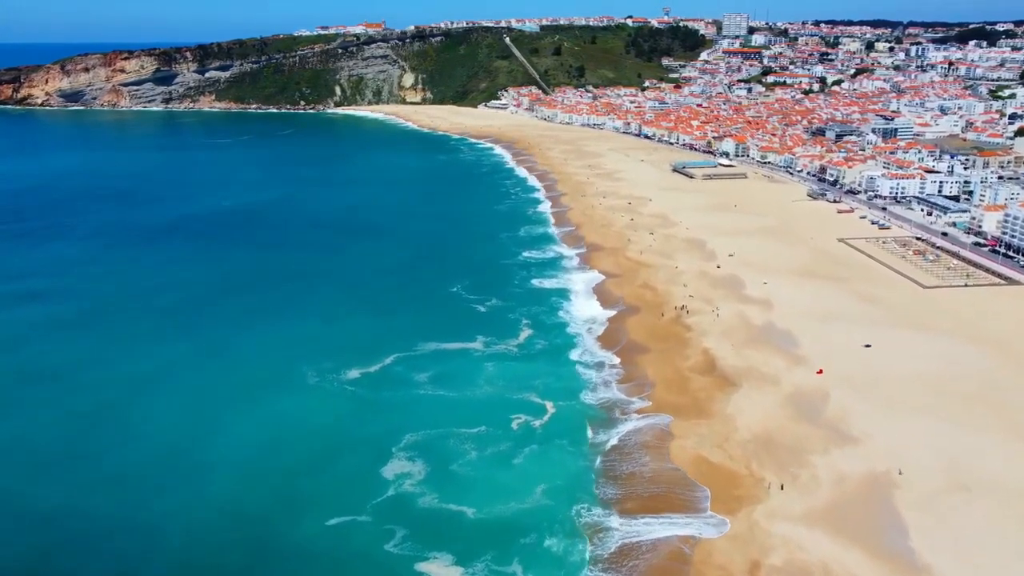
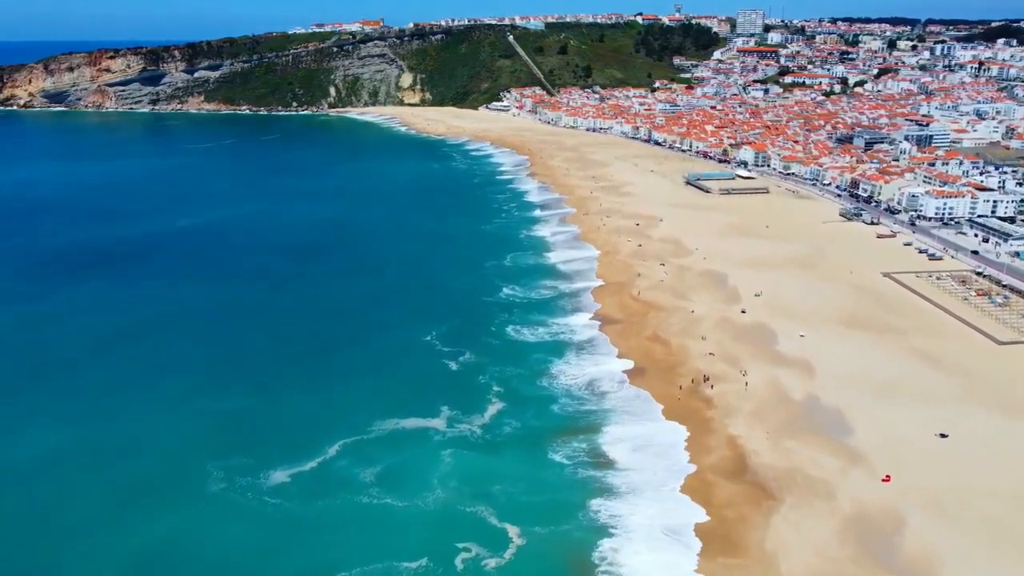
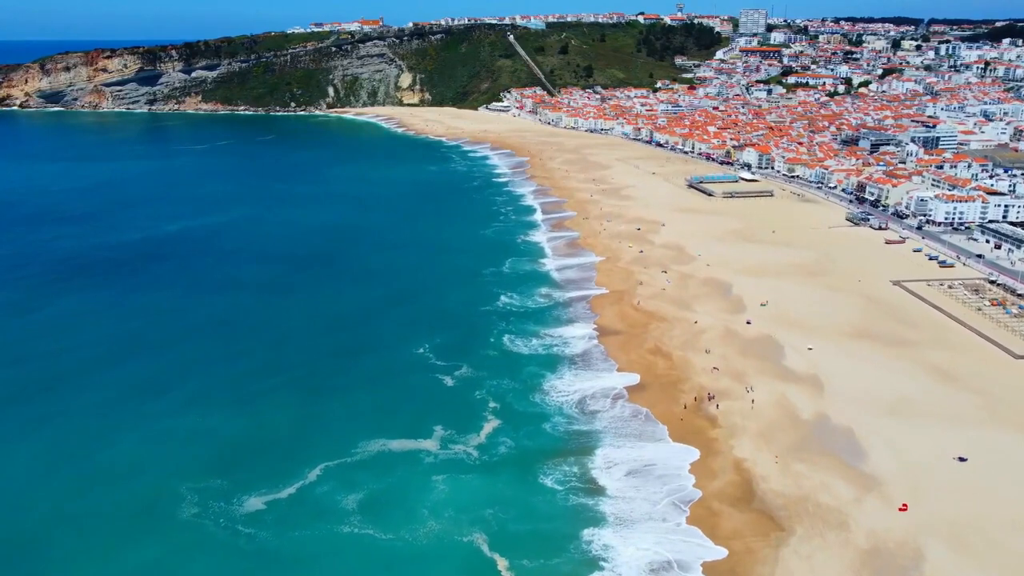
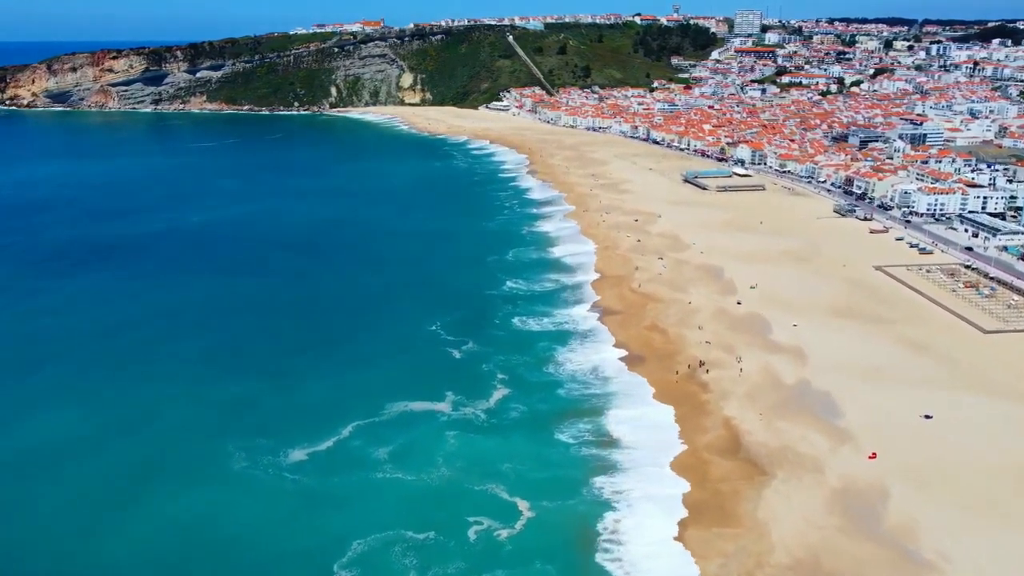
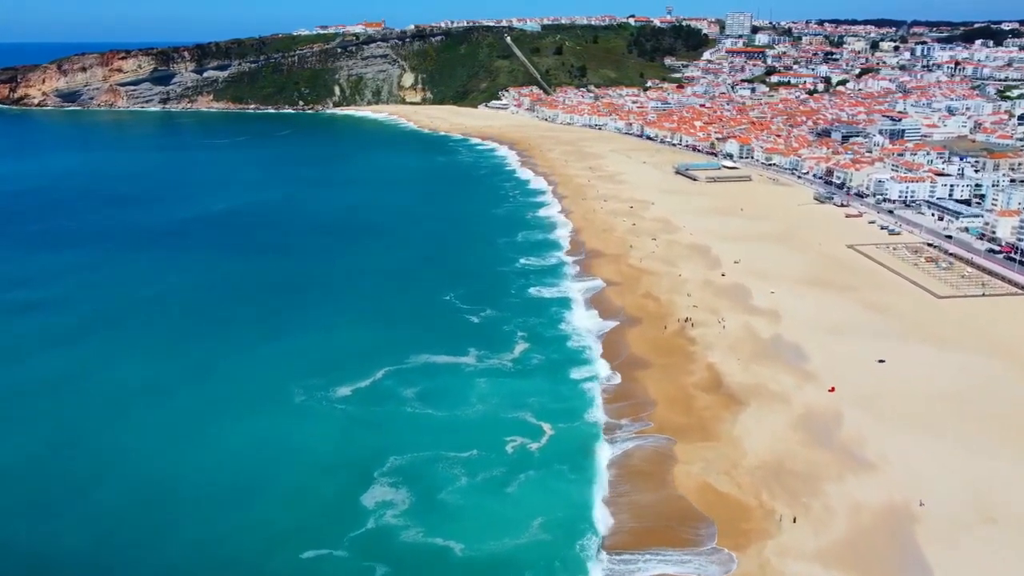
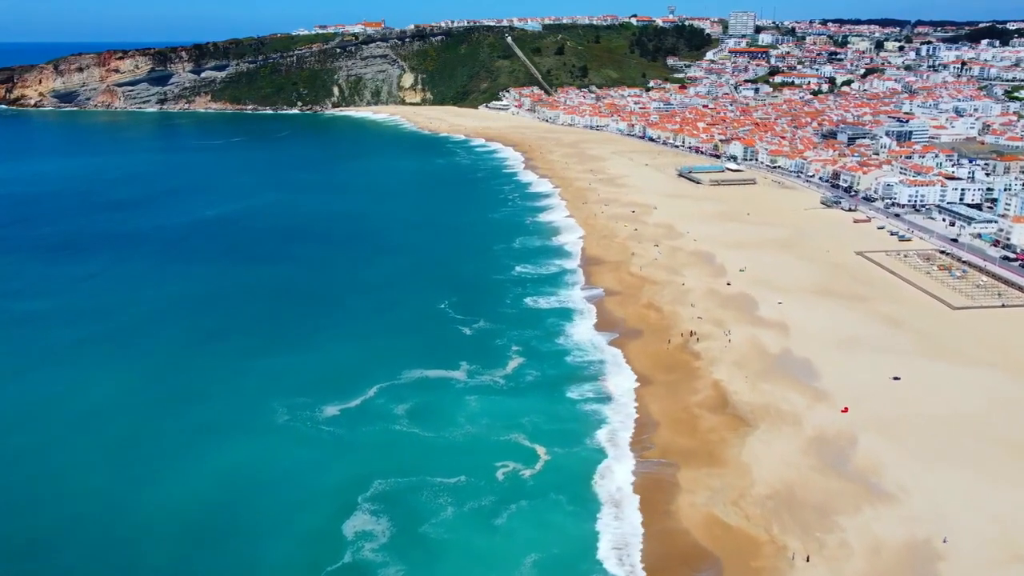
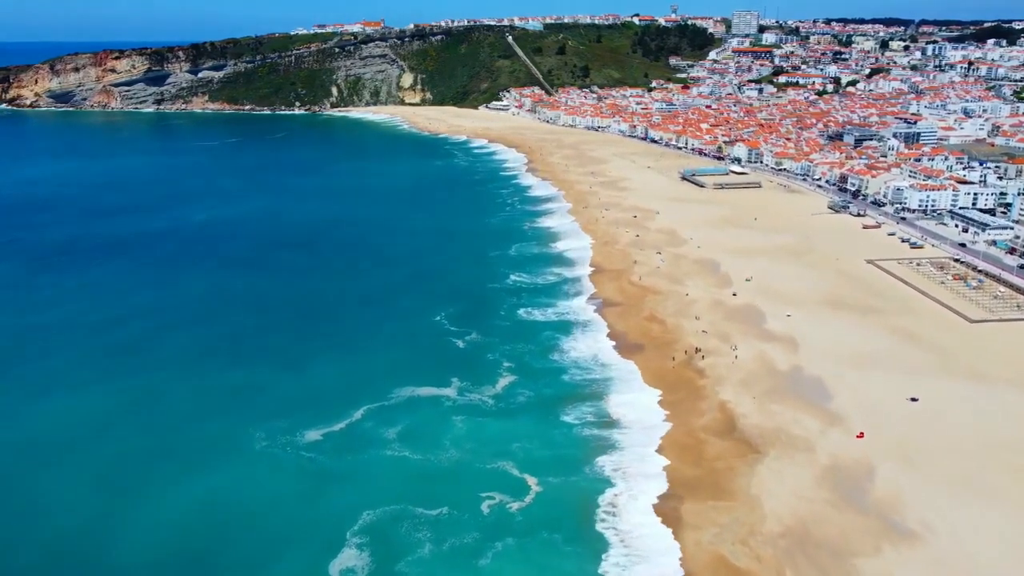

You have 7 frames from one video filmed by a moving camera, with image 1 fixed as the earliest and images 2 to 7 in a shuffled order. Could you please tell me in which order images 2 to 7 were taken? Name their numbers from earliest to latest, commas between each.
5, 6, 7, 4, 2, 3
